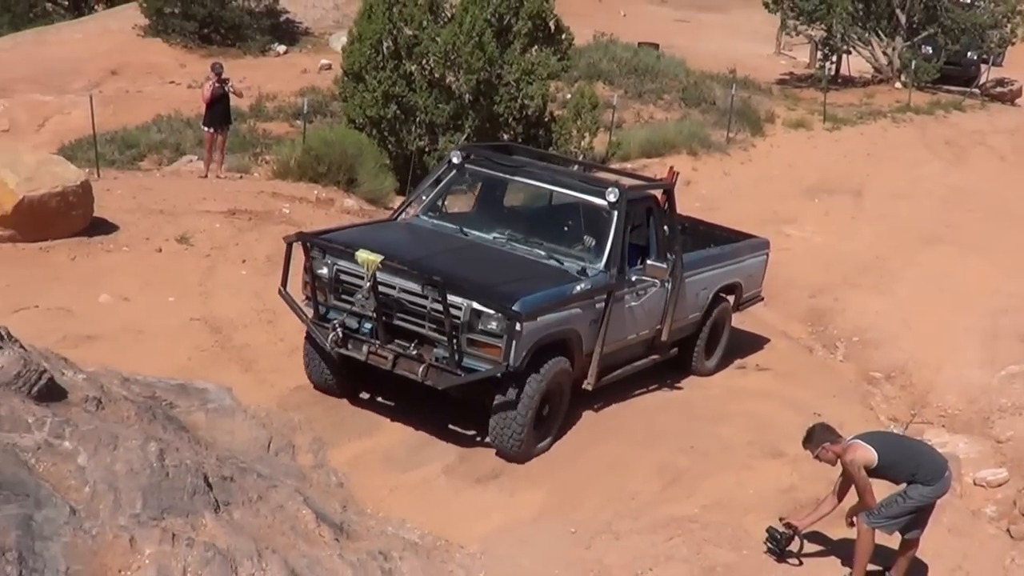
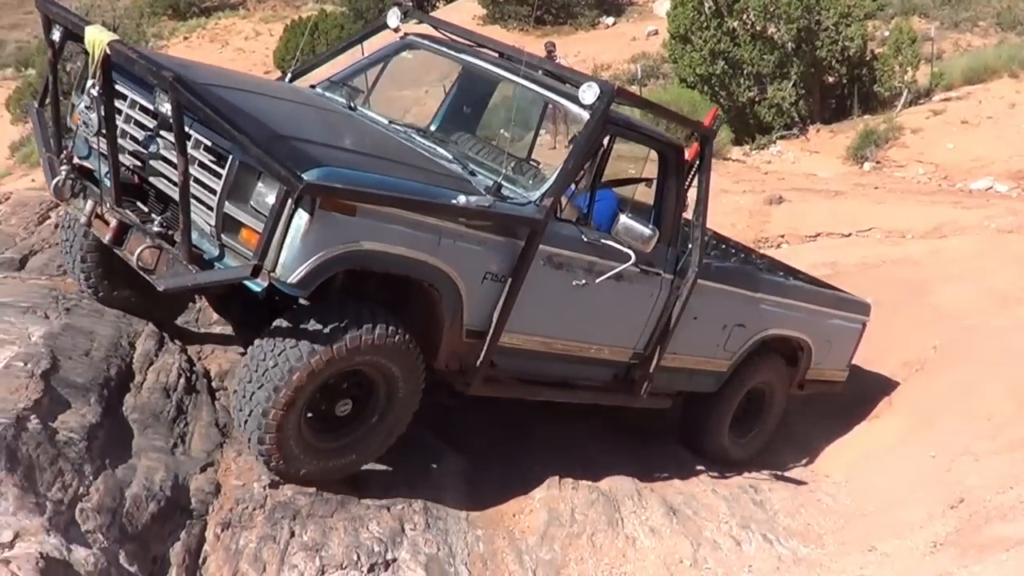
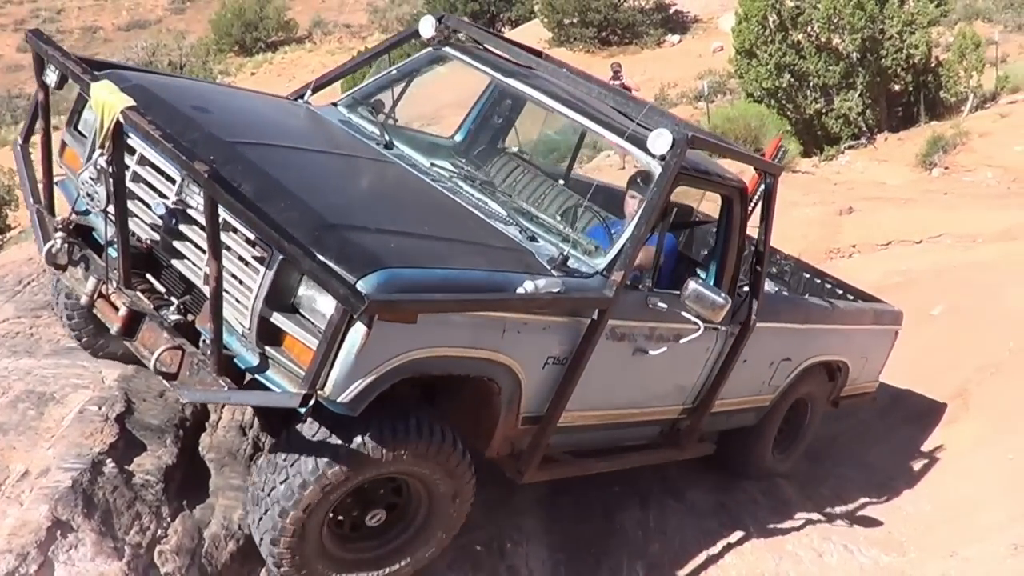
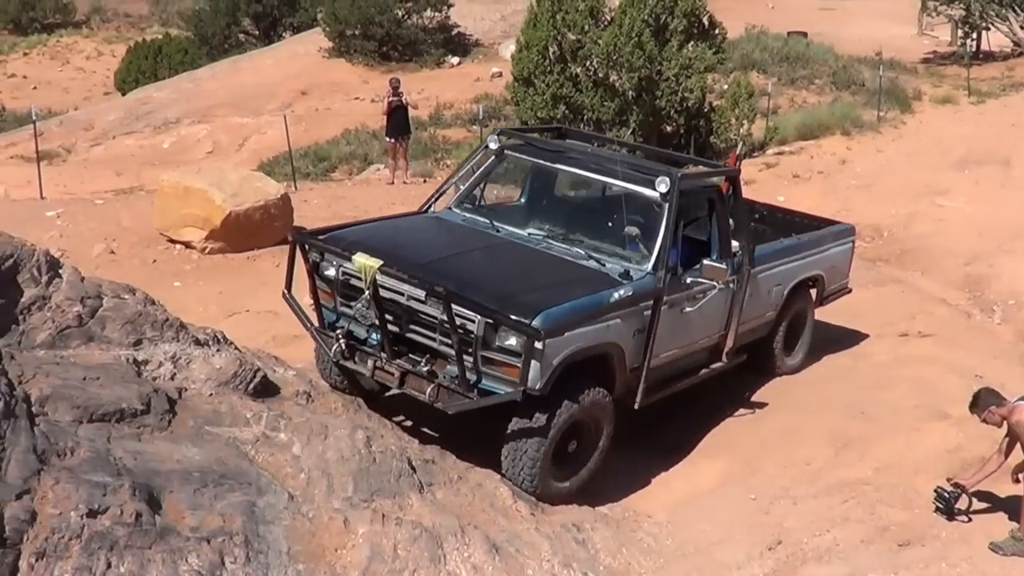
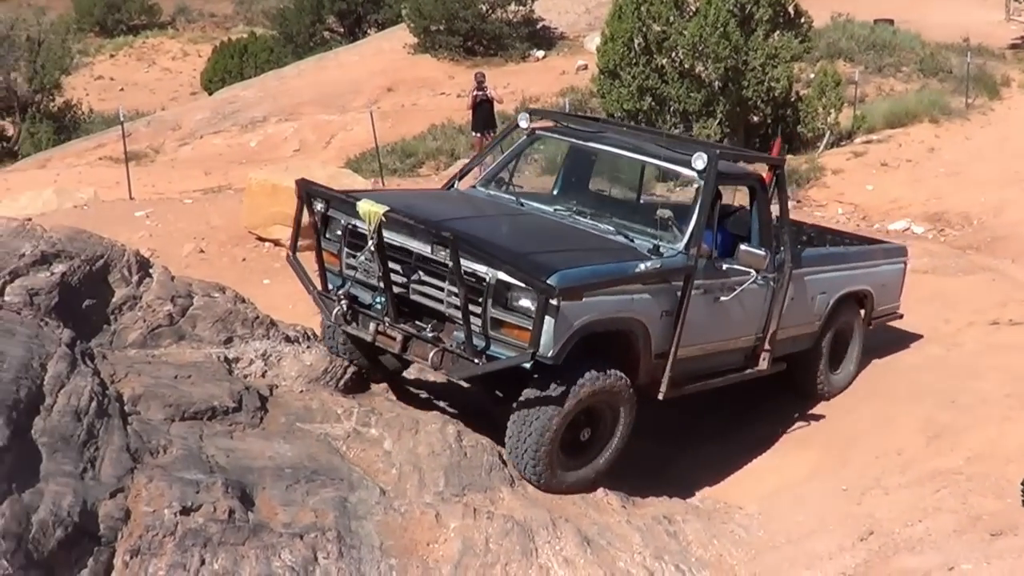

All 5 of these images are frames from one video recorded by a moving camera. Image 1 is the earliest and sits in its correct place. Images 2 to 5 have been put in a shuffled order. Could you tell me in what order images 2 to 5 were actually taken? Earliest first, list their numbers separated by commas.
4, 5, 2, 3
